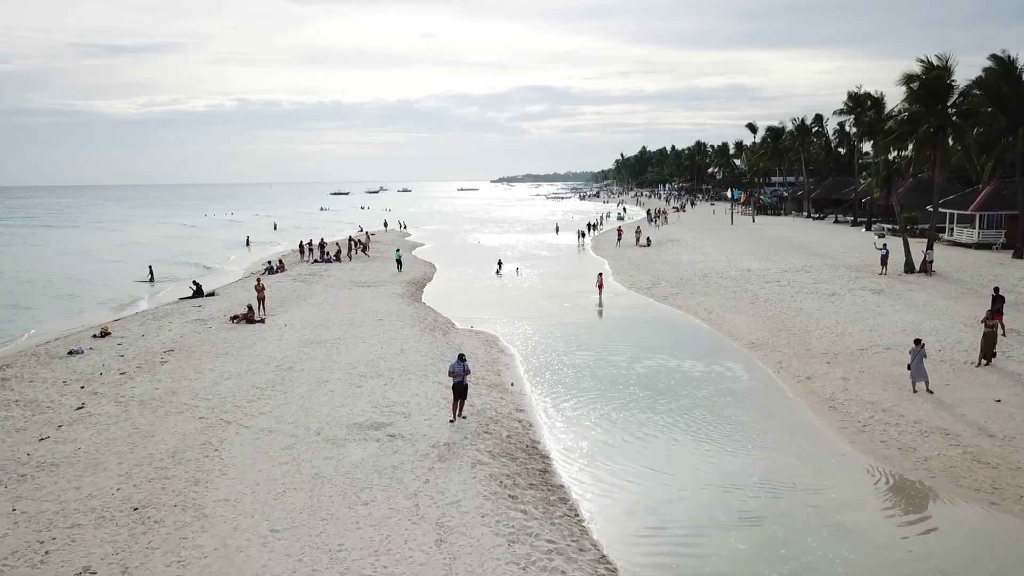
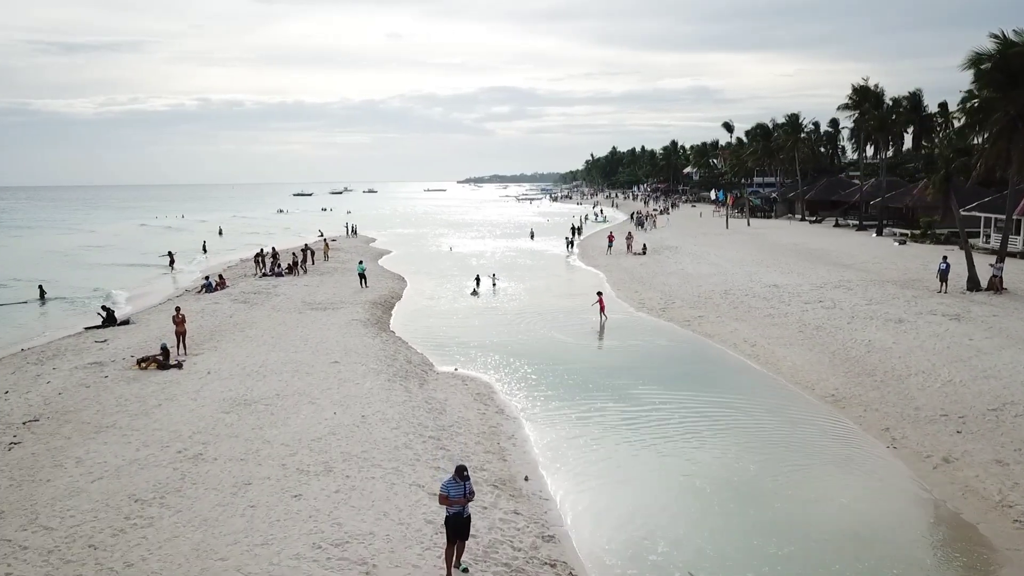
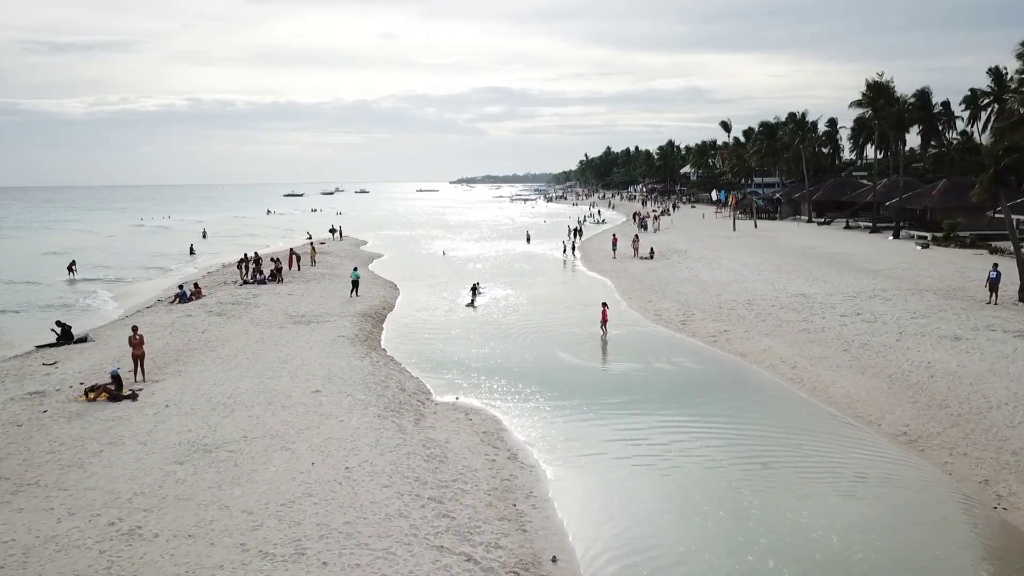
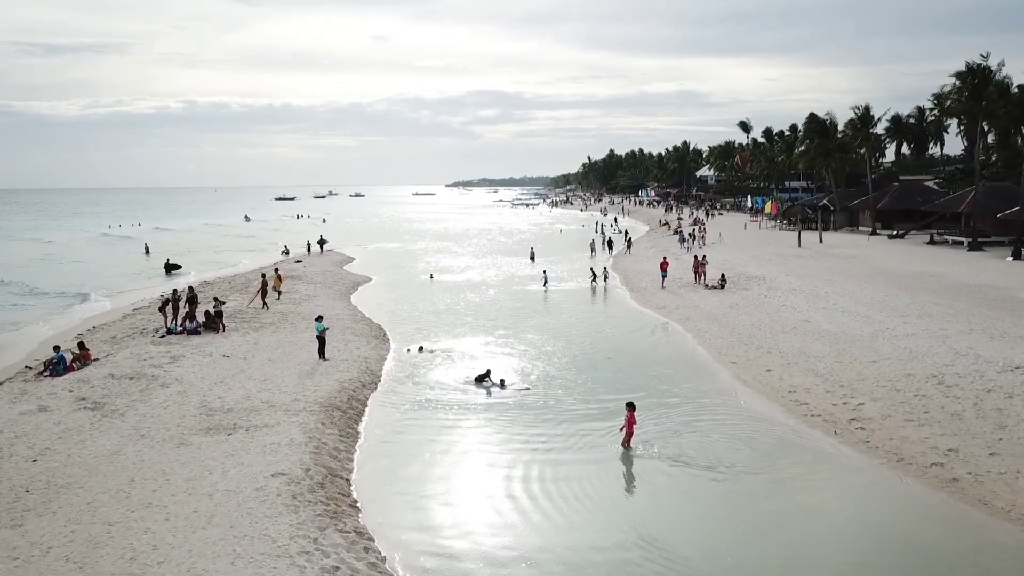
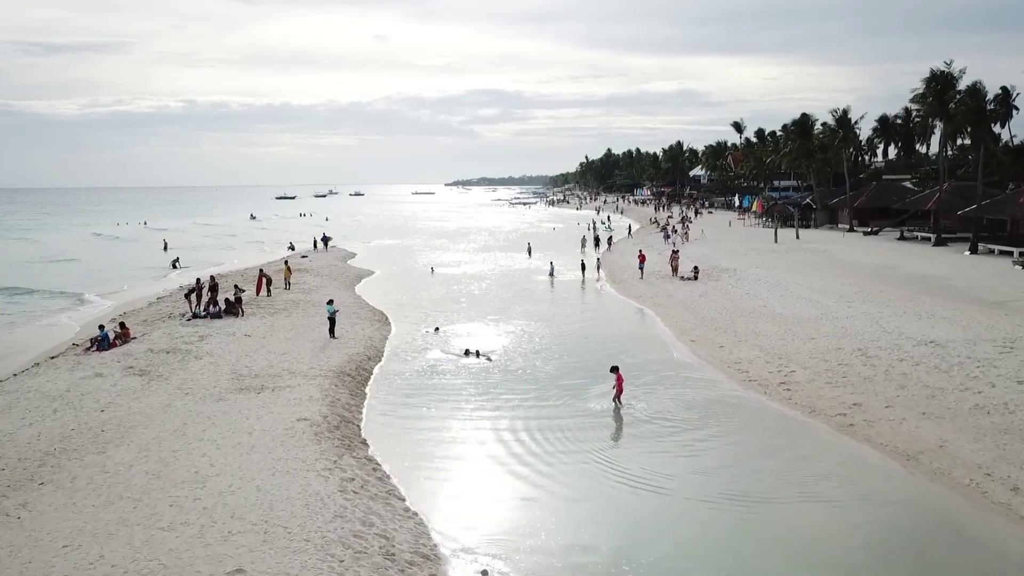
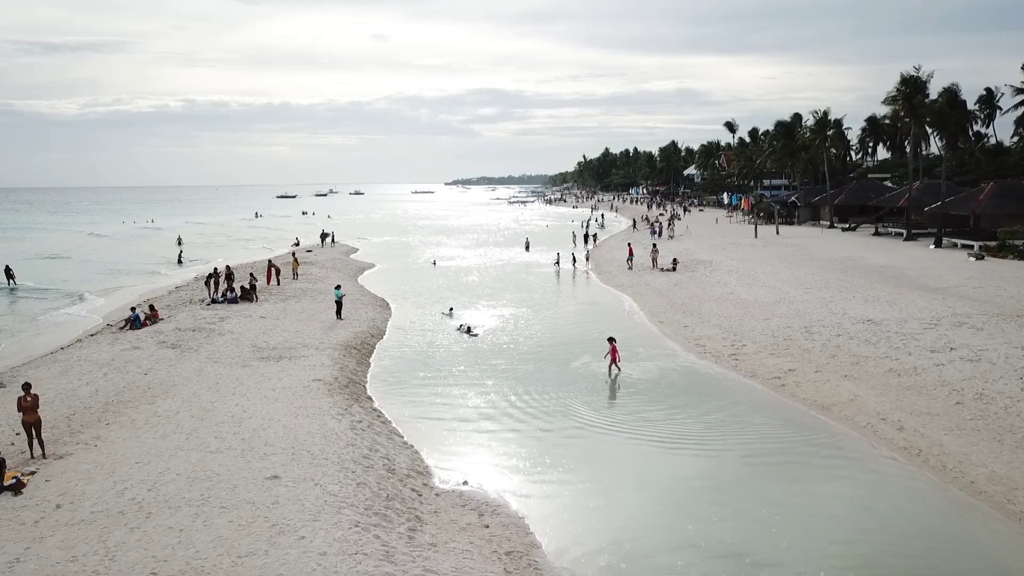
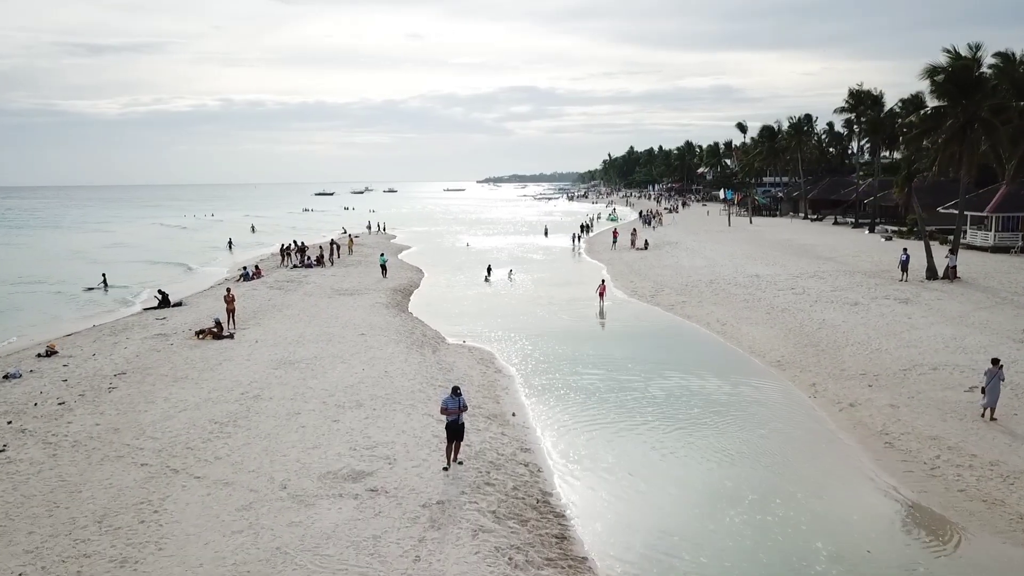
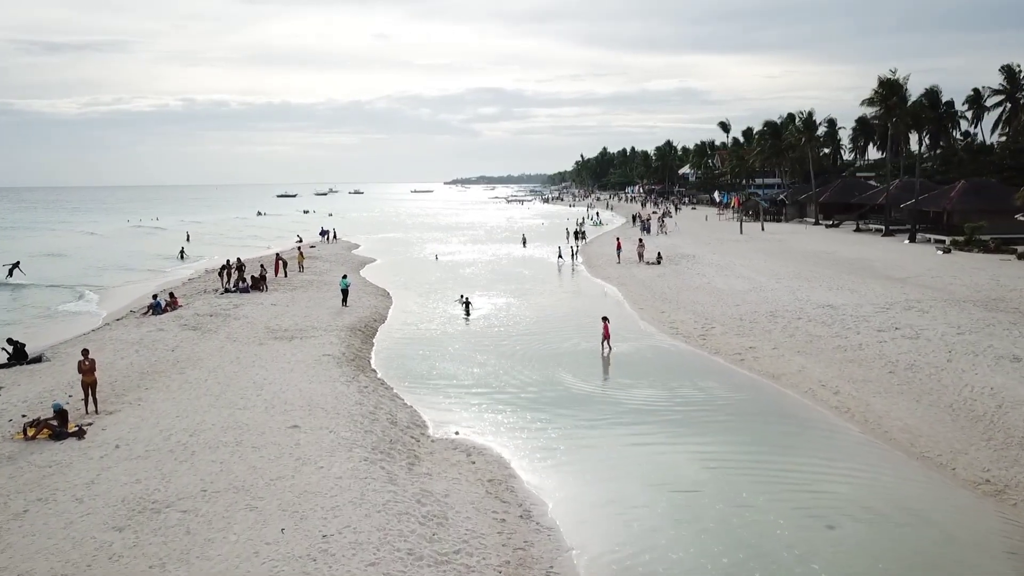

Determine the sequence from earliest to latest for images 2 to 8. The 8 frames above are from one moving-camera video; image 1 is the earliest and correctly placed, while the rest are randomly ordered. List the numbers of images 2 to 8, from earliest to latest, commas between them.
7, 2, 3, 8, 6, 5, 4
